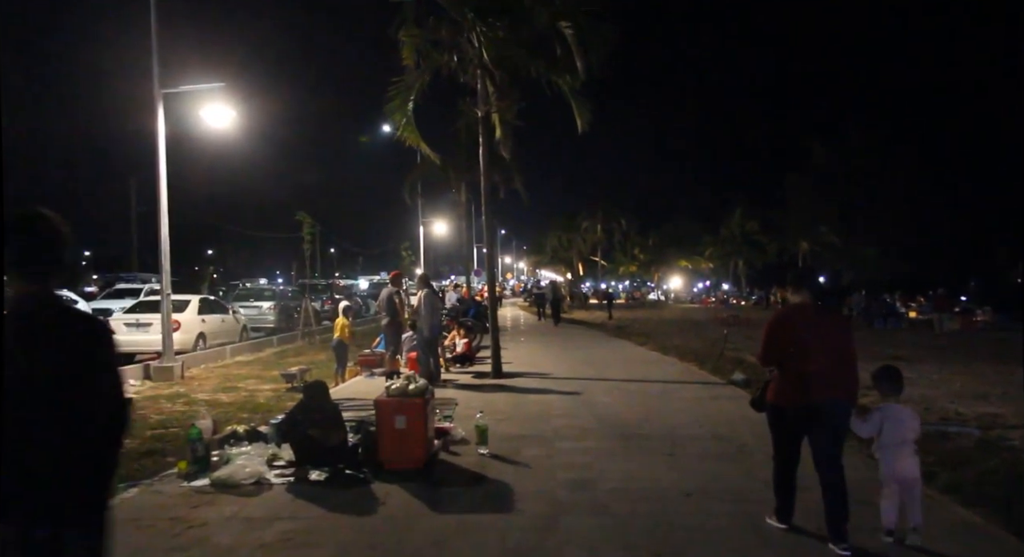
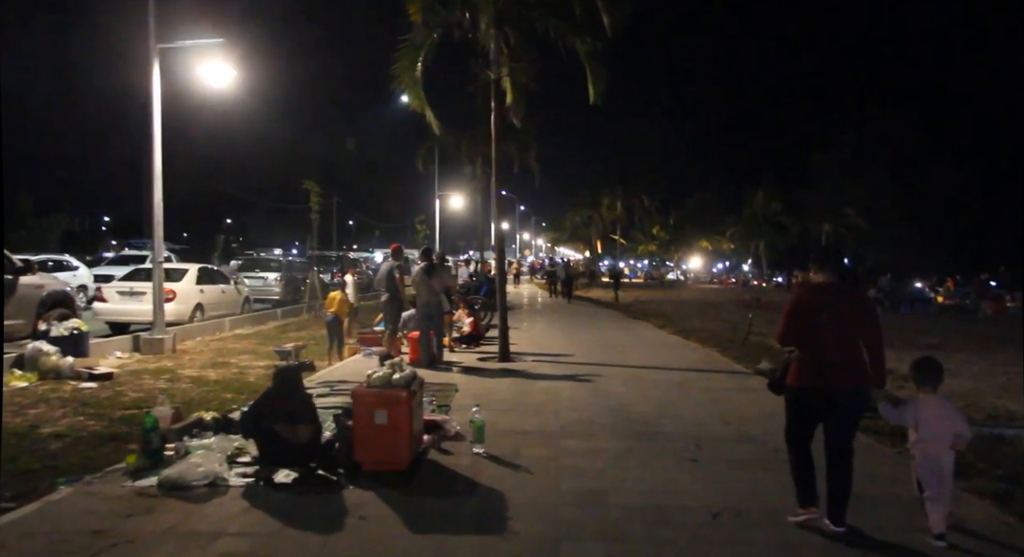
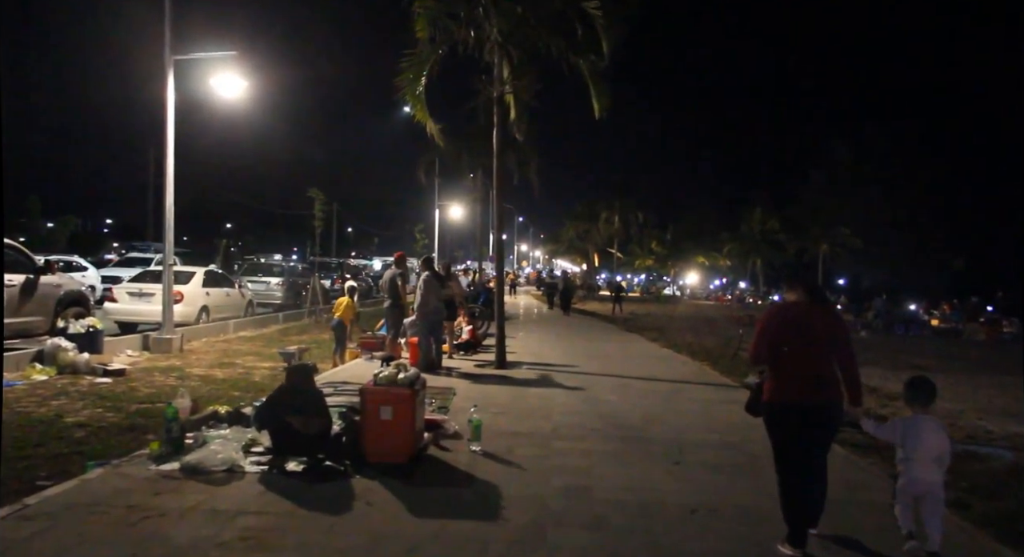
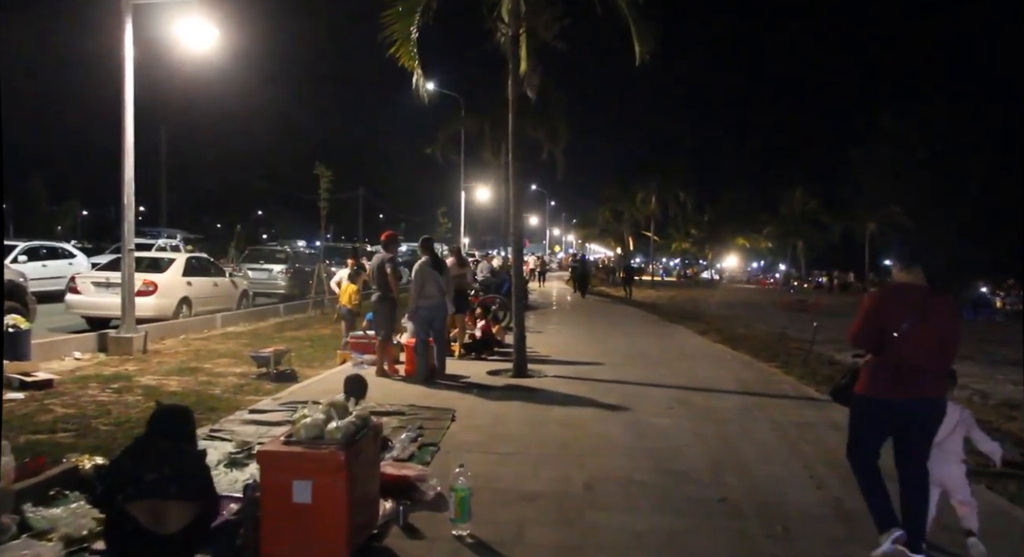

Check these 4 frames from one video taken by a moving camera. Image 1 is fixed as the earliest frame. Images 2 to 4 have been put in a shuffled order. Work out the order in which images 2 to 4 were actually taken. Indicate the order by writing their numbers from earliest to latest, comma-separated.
3, 2, 4
